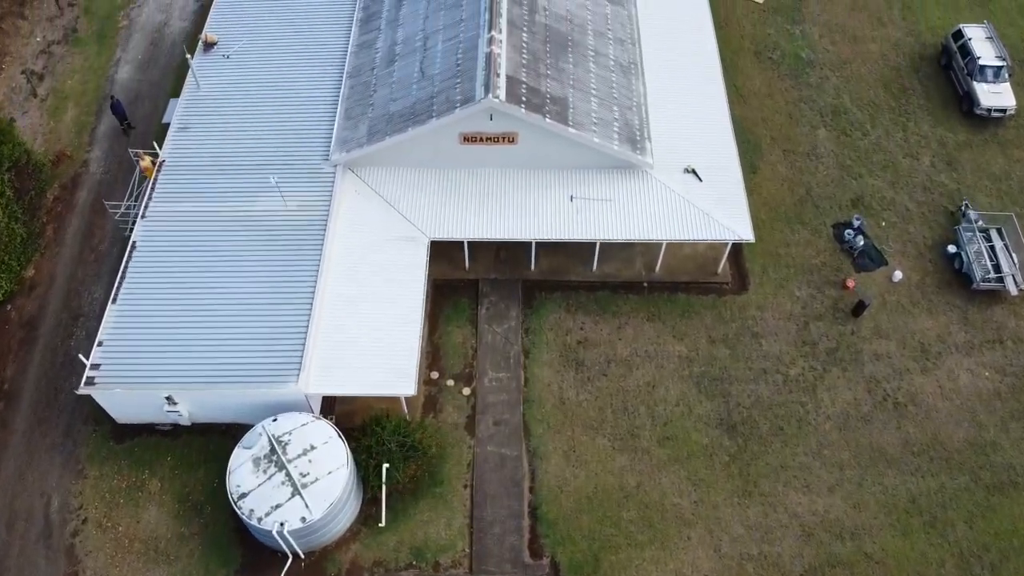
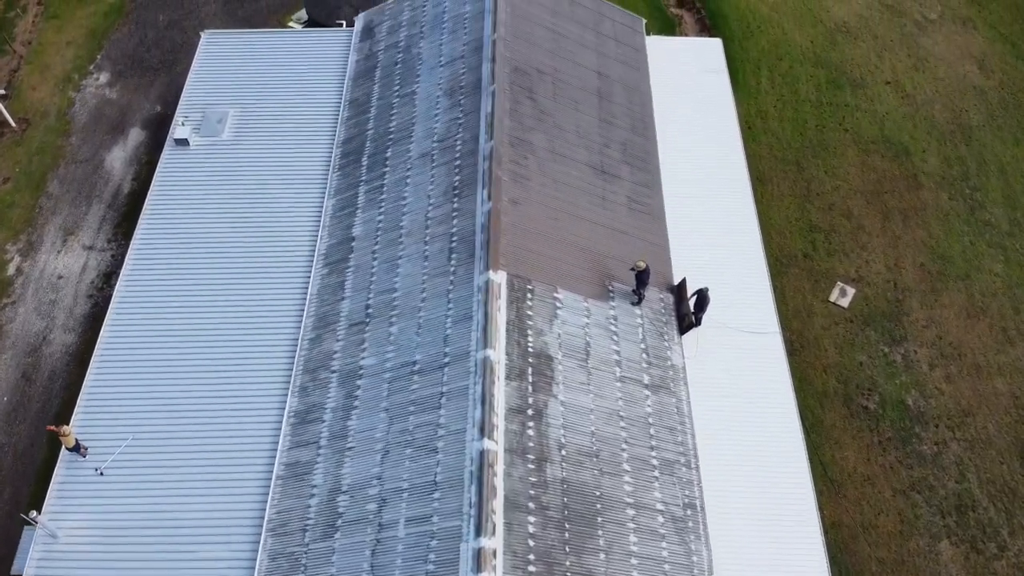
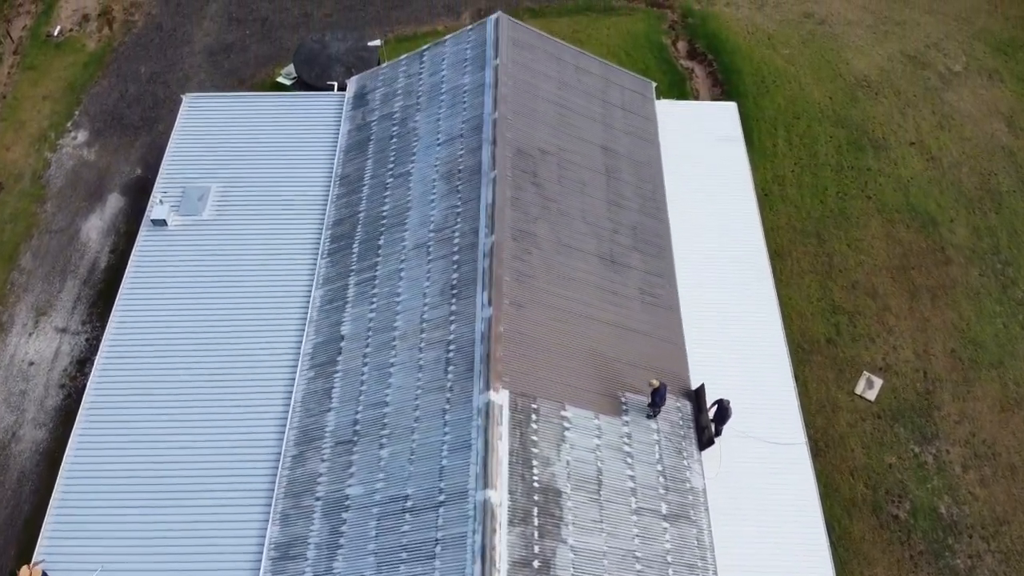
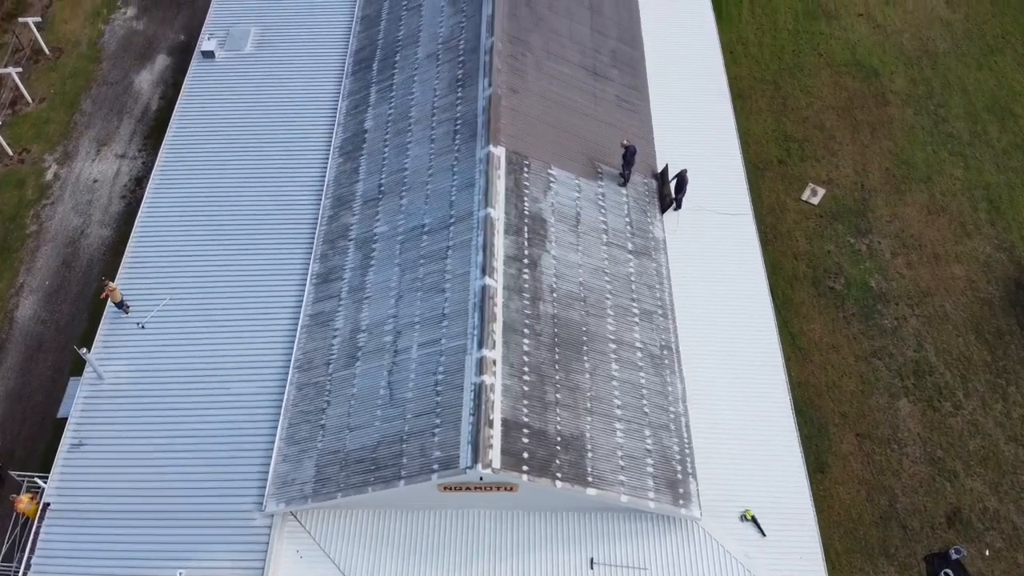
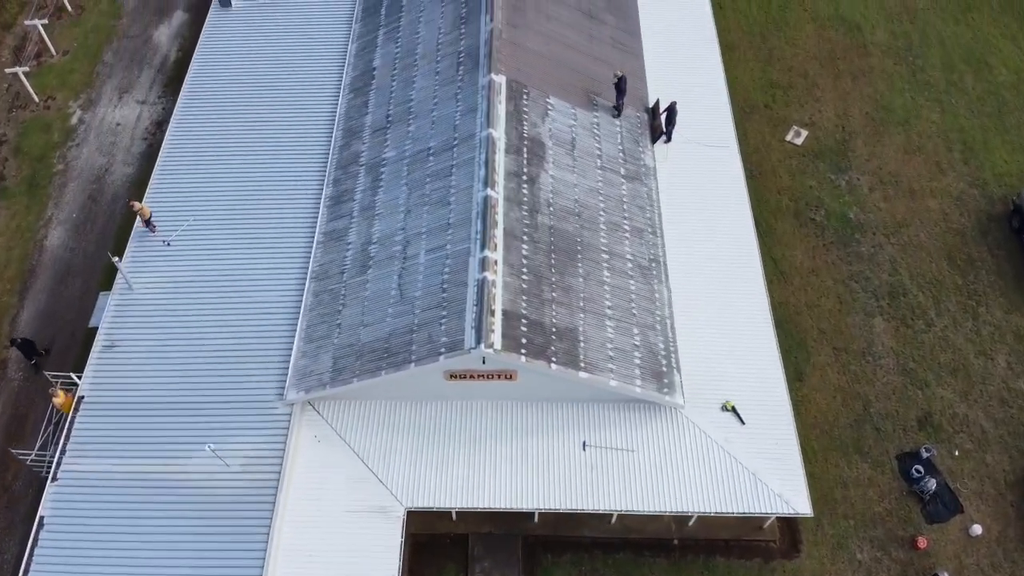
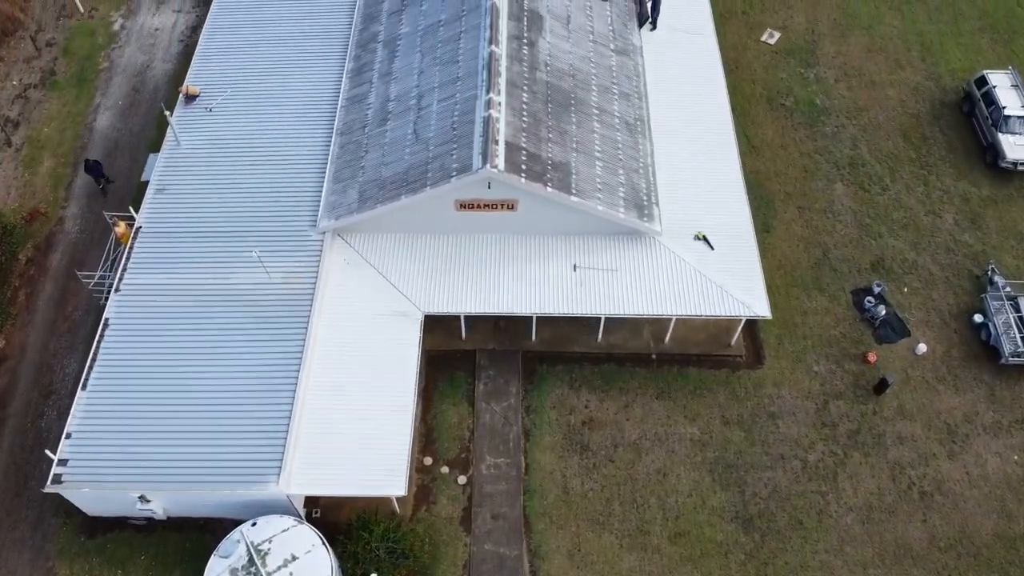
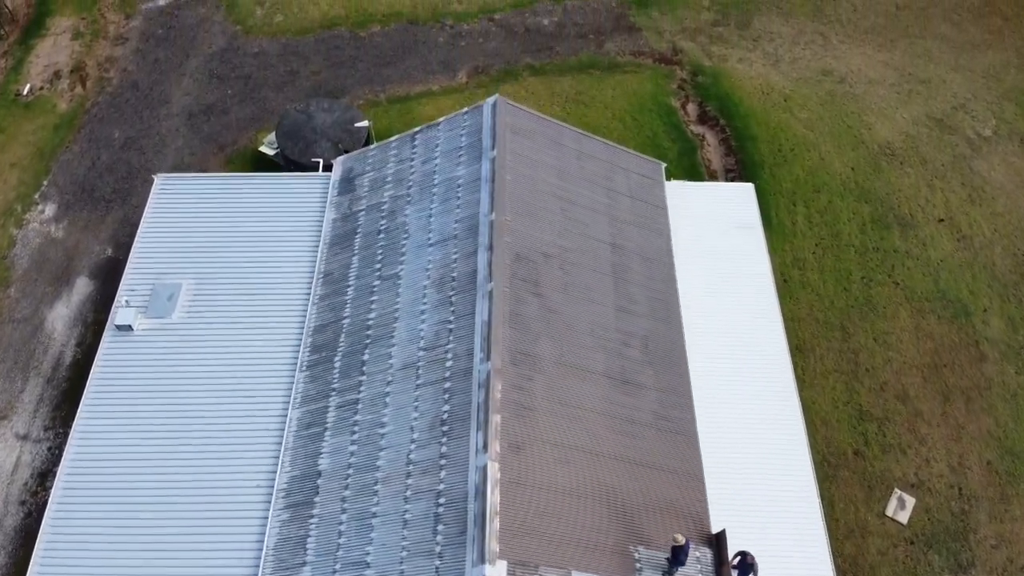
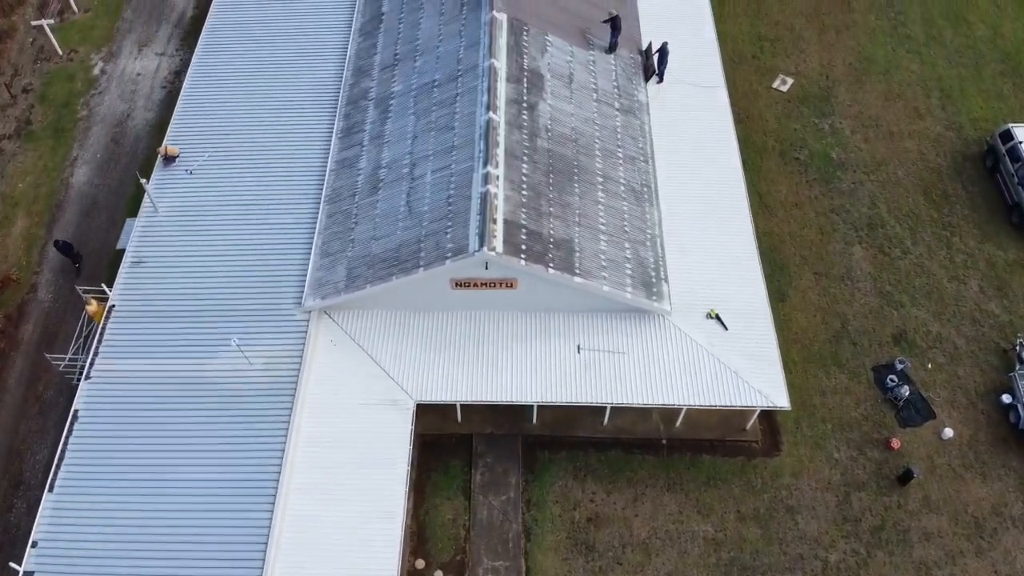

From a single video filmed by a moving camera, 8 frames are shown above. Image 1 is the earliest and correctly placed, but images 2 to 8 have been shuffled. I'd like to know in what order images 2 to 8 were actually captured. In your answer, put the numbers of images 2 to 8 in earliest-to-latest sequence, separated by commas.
6, 8, 5, 4, 2, 3, 7
